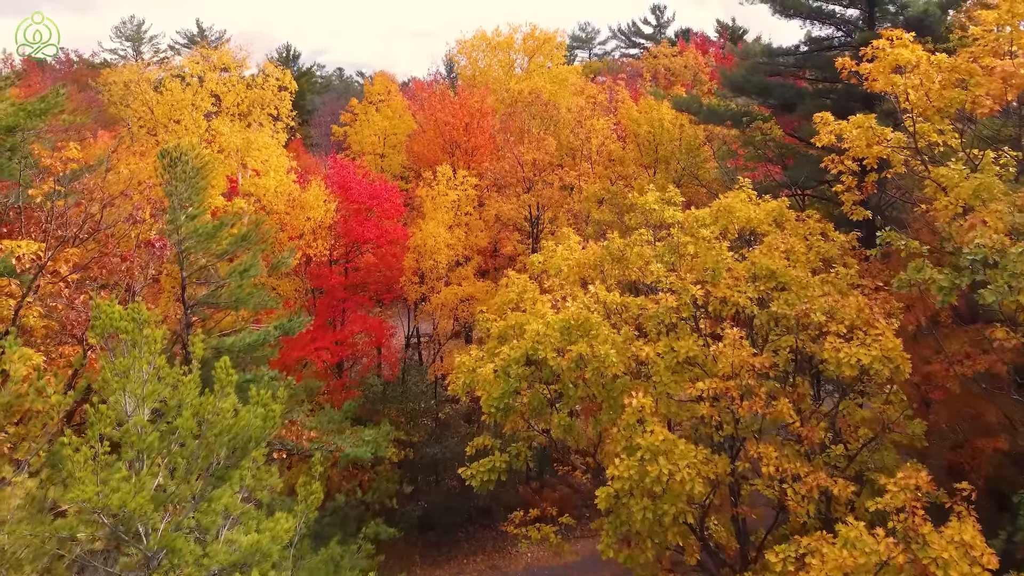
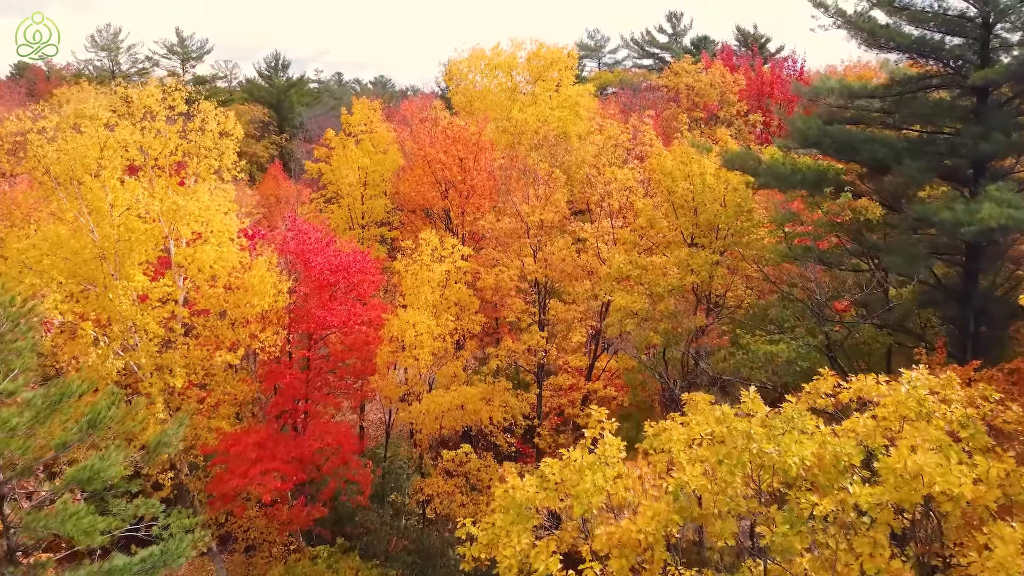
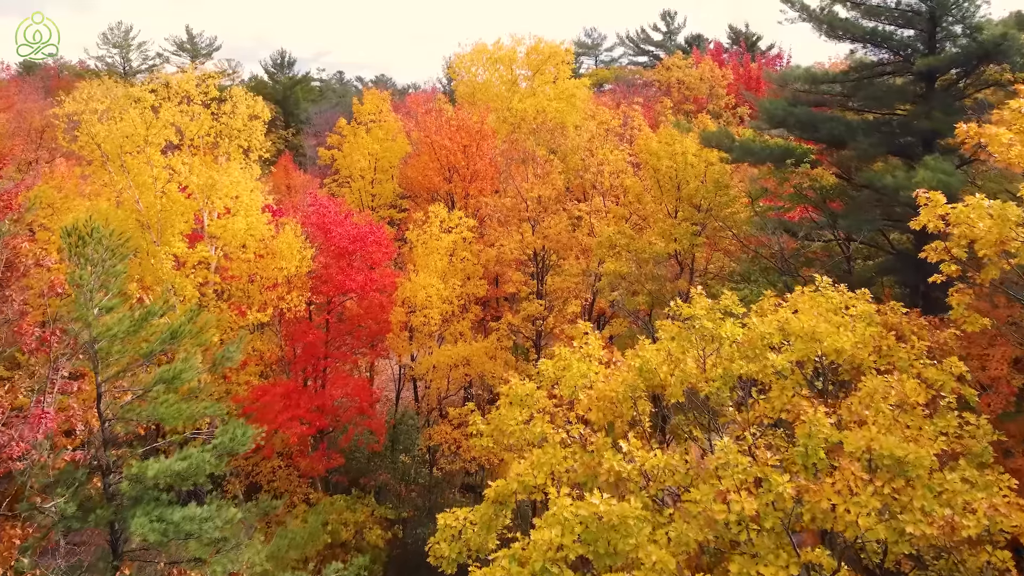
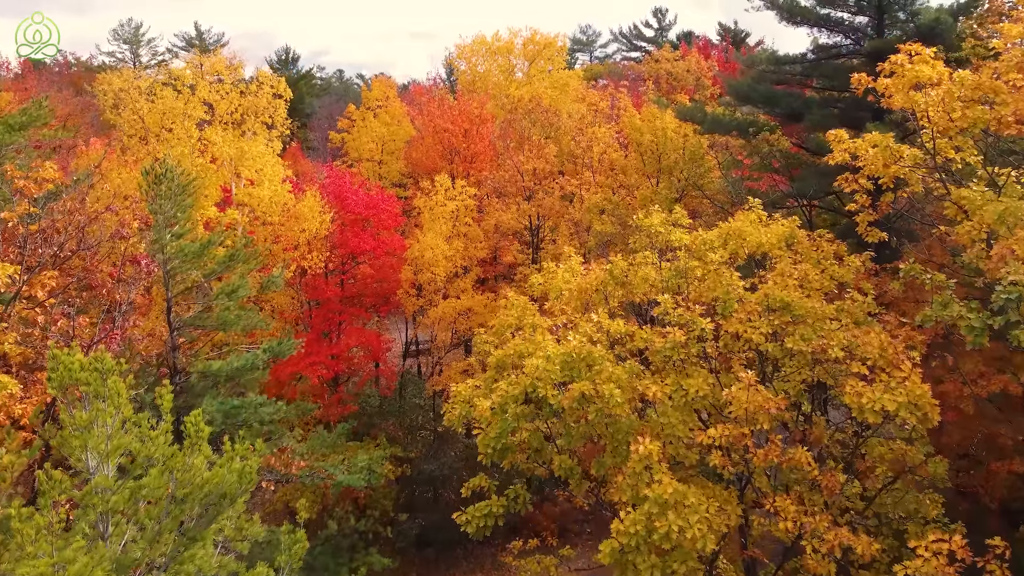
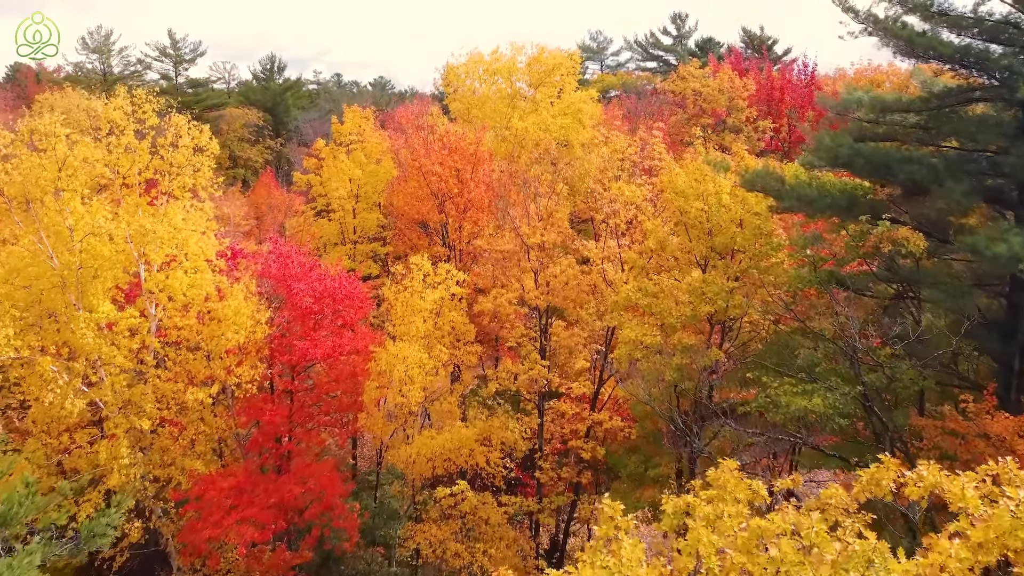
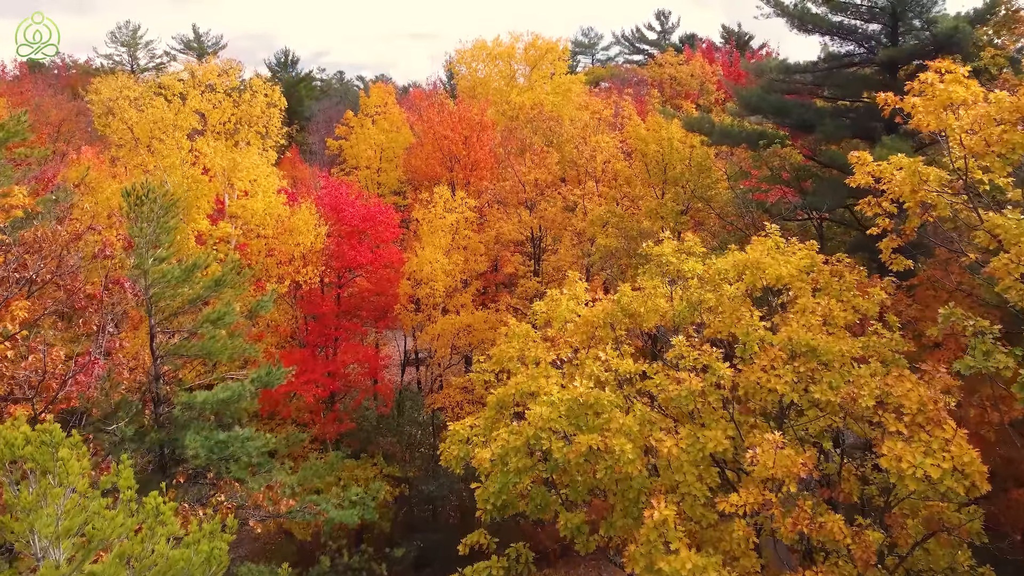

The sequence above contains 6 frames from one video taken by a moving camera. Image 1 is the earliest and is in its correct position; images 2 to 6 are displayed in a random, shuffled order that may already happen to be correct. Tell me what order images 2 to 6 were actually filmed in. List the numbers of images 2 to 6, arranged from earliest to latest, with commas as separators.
4, 6, 3, 2, 5
